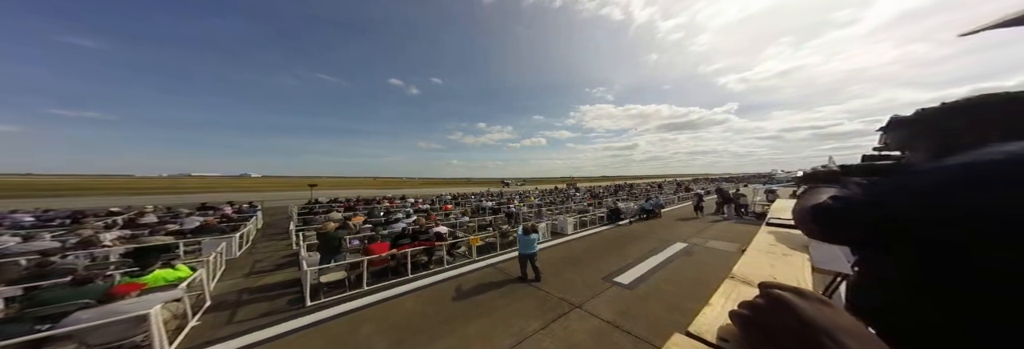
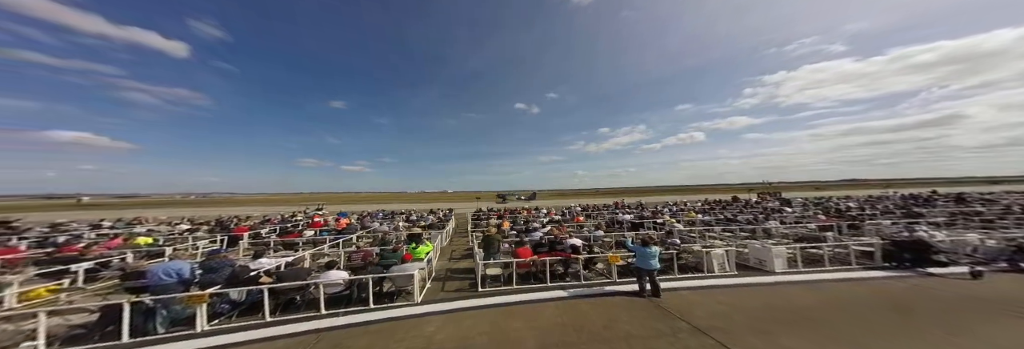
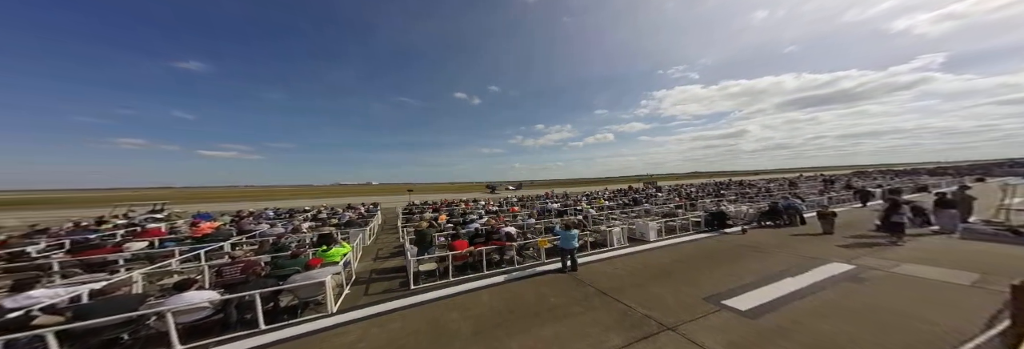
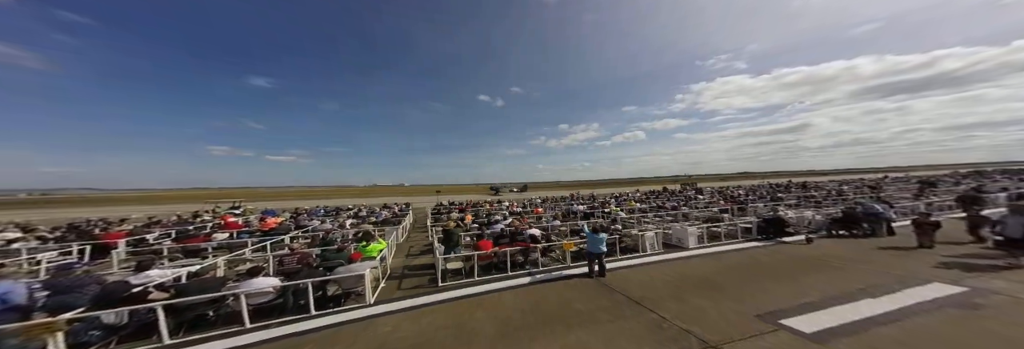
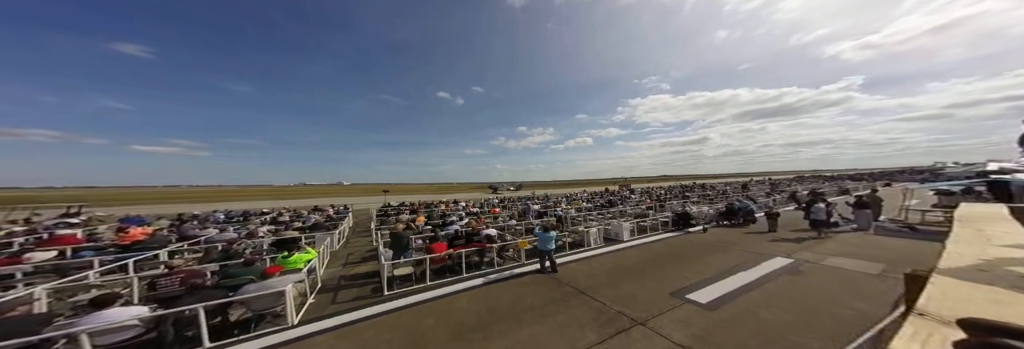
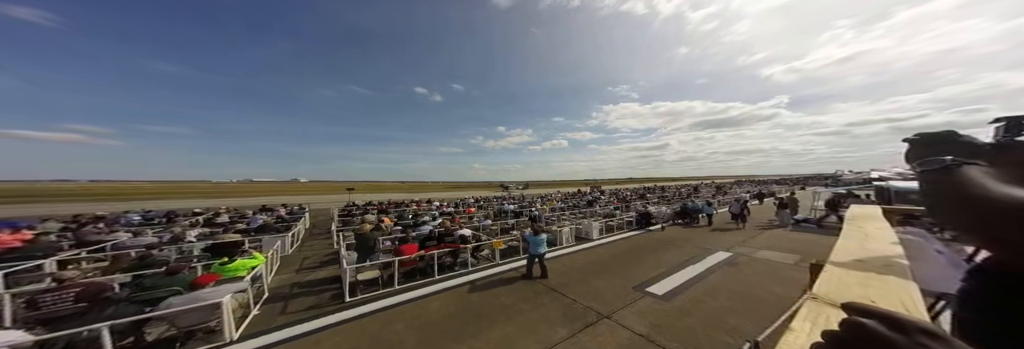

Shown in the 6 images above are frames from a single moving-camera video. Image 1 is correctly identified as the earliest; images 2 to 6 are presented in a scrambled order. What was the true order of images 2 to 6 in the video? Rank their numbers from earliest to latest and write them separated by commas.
6, 5, 3, 4, 2
